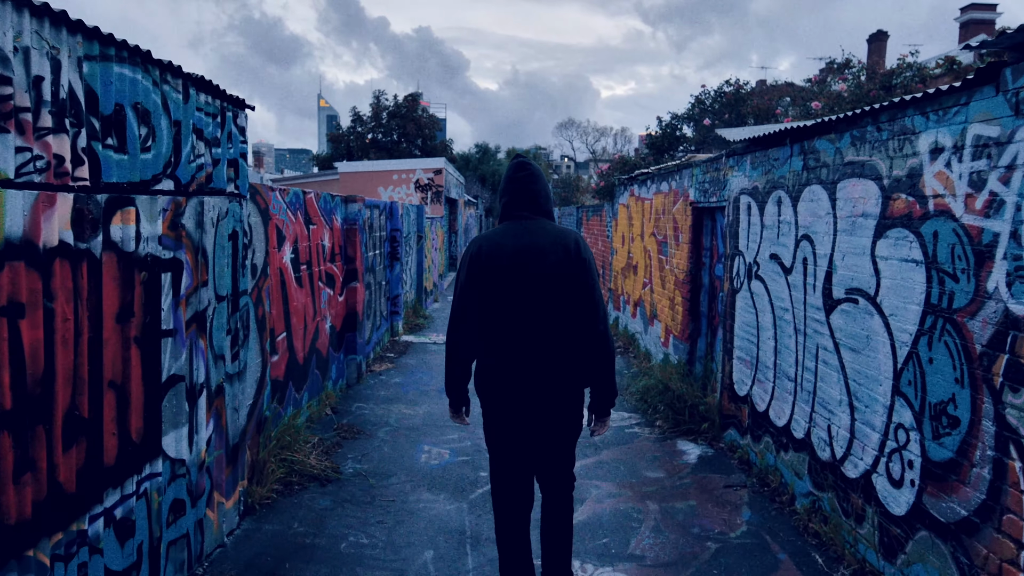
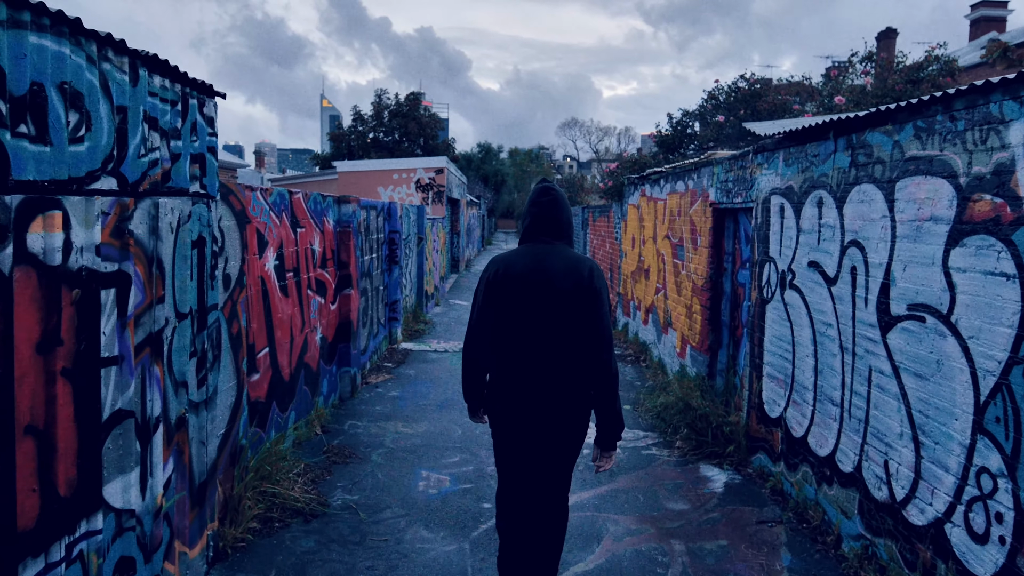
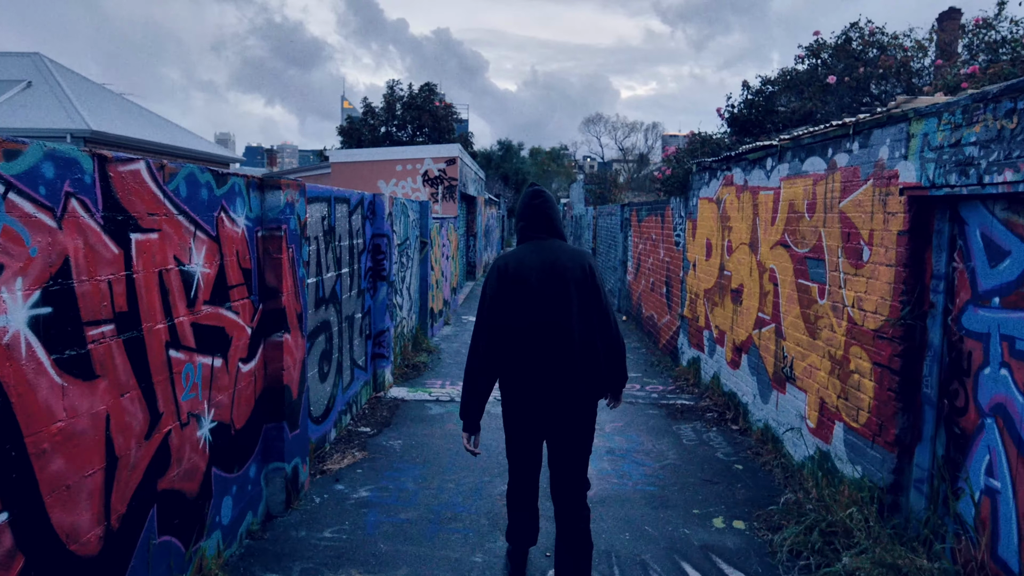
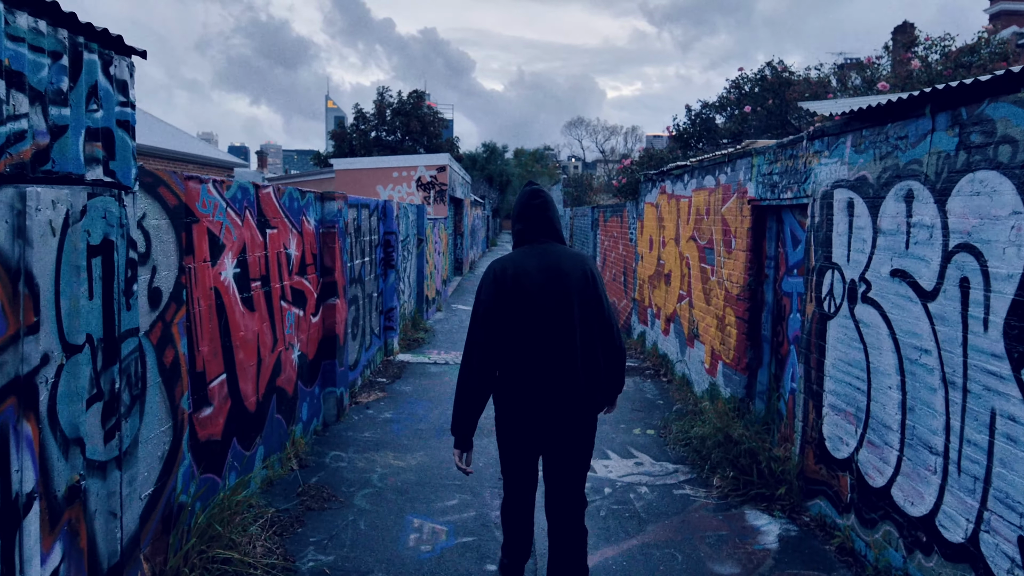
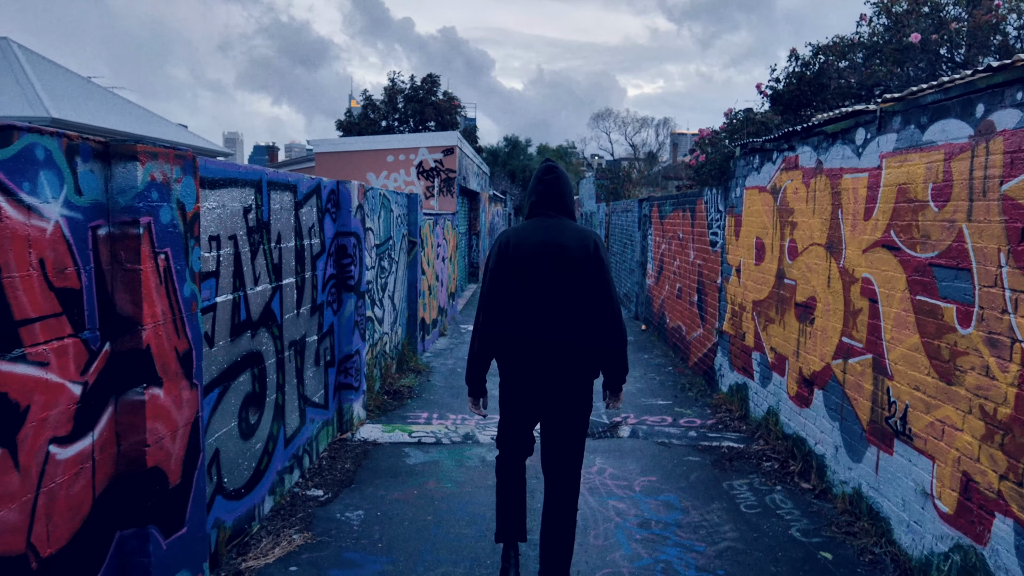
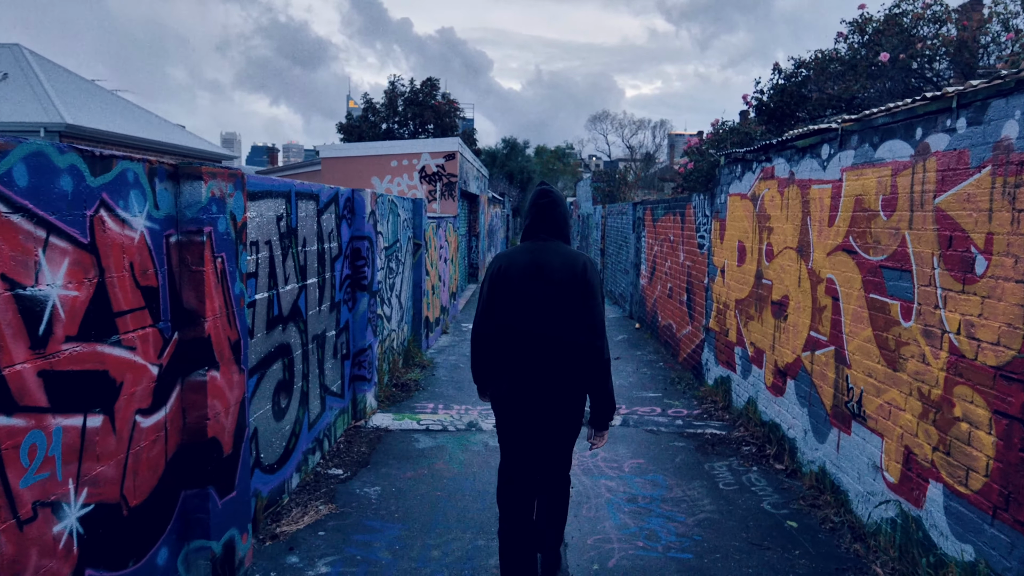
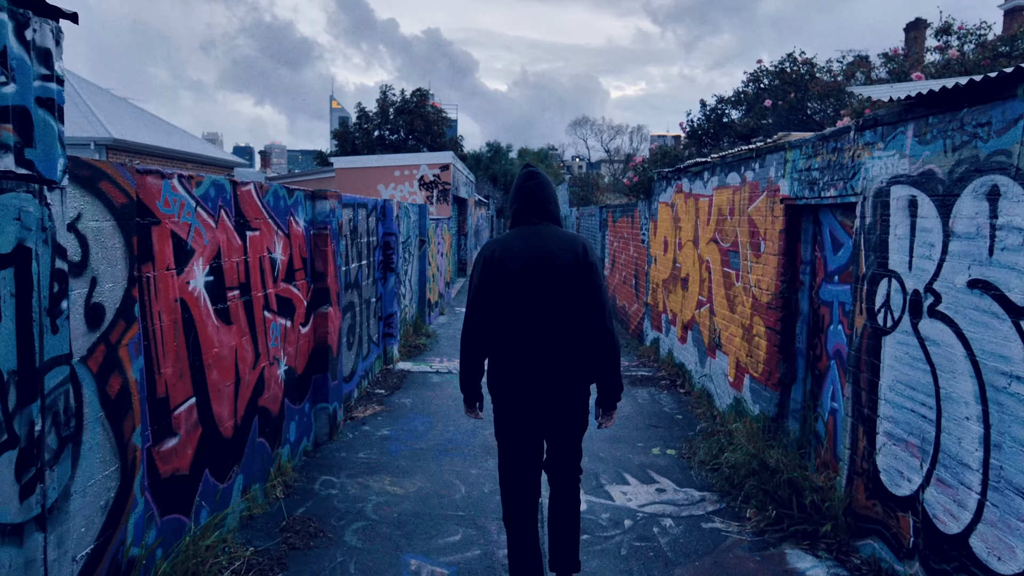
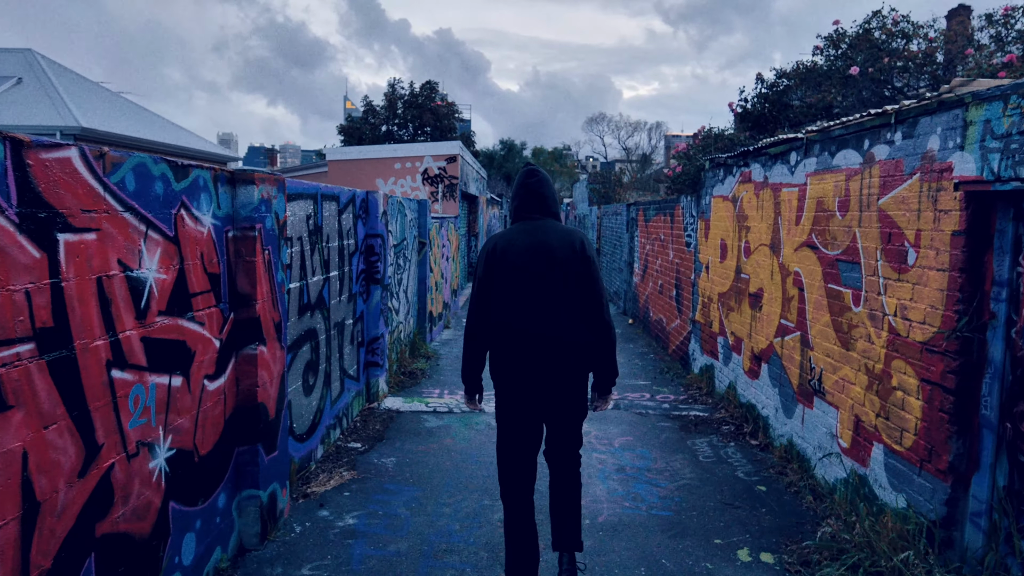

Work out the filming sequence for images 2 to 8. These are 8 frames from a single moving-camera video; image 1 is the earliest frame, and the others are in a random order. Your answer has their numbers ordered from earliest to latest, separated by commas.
2, 4, 7, 3, 8, 6, 5
